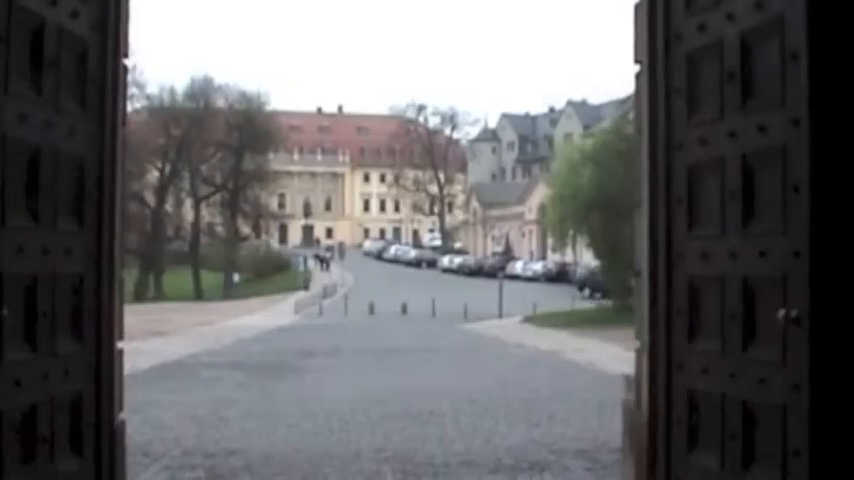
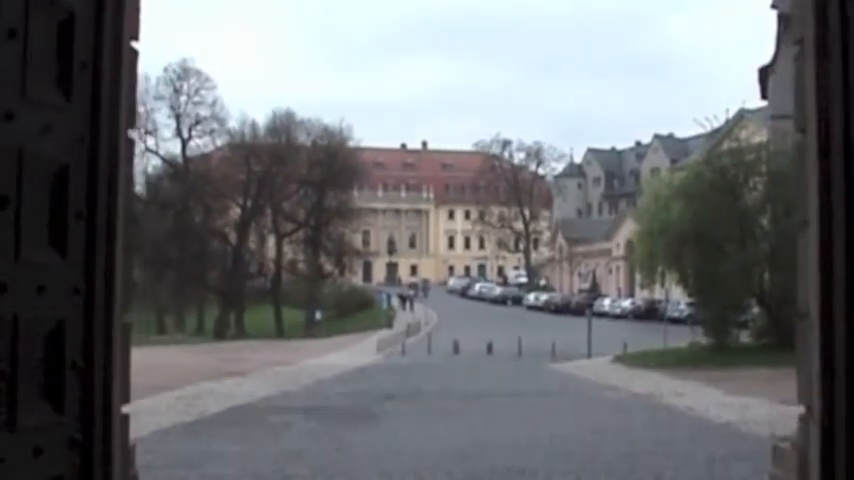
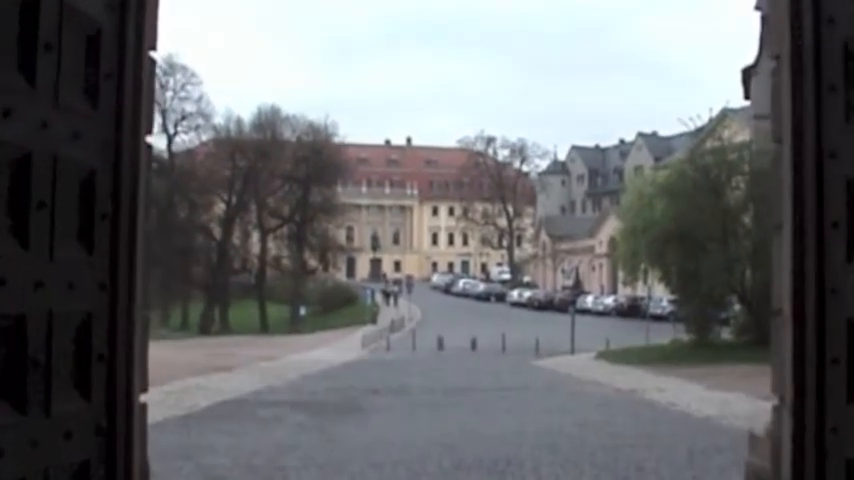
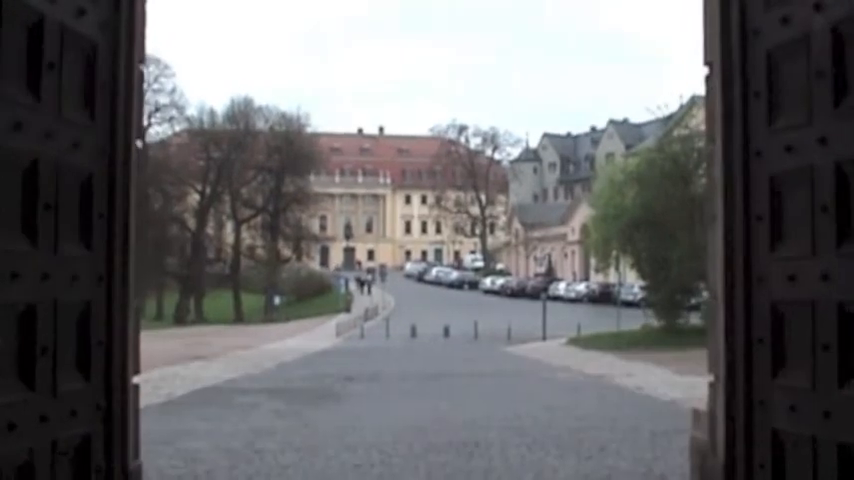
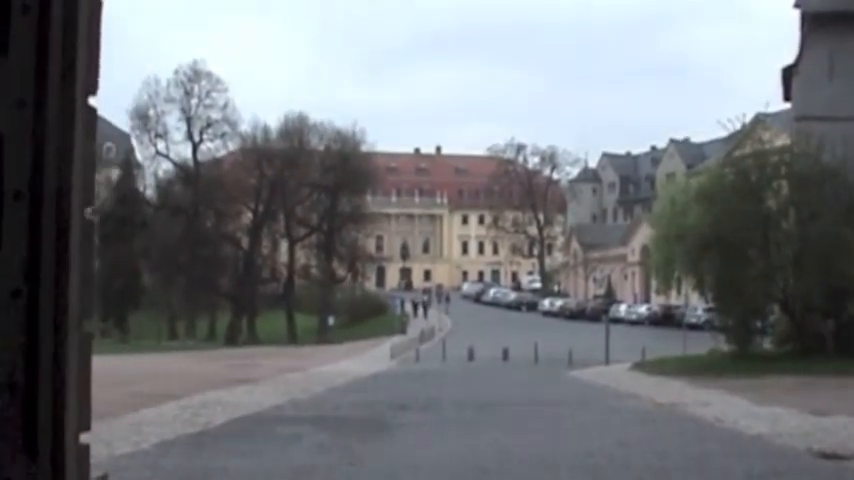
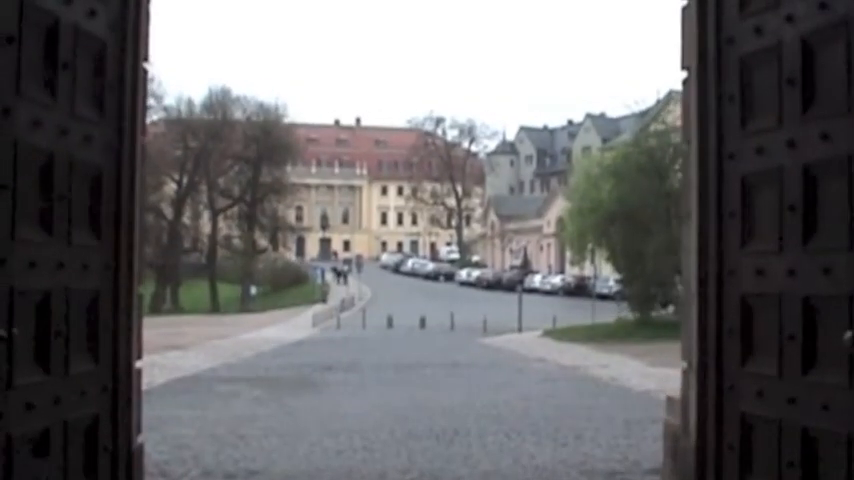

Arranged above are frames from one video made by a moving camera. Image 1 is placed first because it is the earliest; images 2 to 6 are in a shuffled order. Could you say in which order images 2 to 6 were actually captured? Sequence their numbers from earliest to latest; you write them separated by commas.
6, 4, 3, 2, 5
